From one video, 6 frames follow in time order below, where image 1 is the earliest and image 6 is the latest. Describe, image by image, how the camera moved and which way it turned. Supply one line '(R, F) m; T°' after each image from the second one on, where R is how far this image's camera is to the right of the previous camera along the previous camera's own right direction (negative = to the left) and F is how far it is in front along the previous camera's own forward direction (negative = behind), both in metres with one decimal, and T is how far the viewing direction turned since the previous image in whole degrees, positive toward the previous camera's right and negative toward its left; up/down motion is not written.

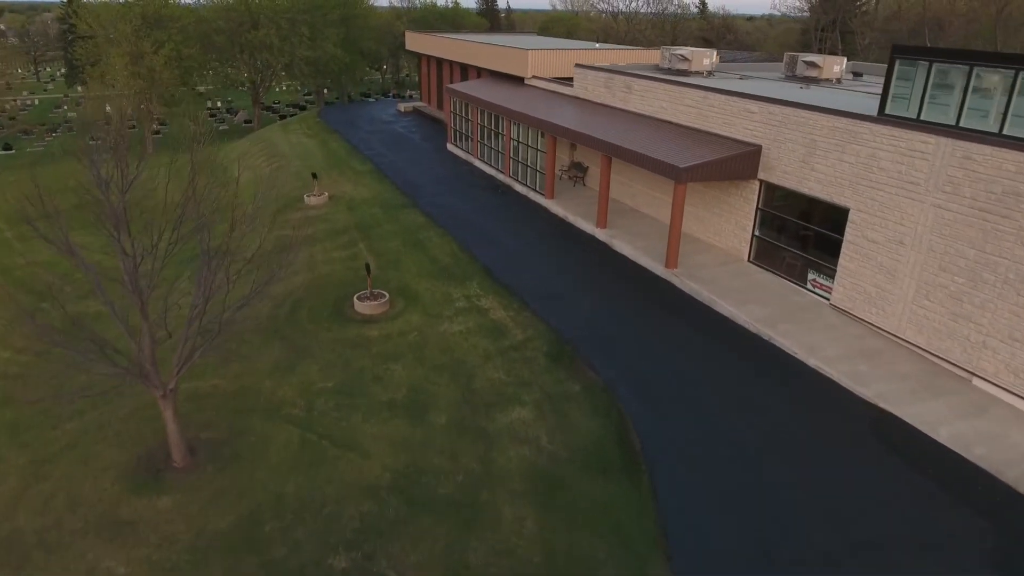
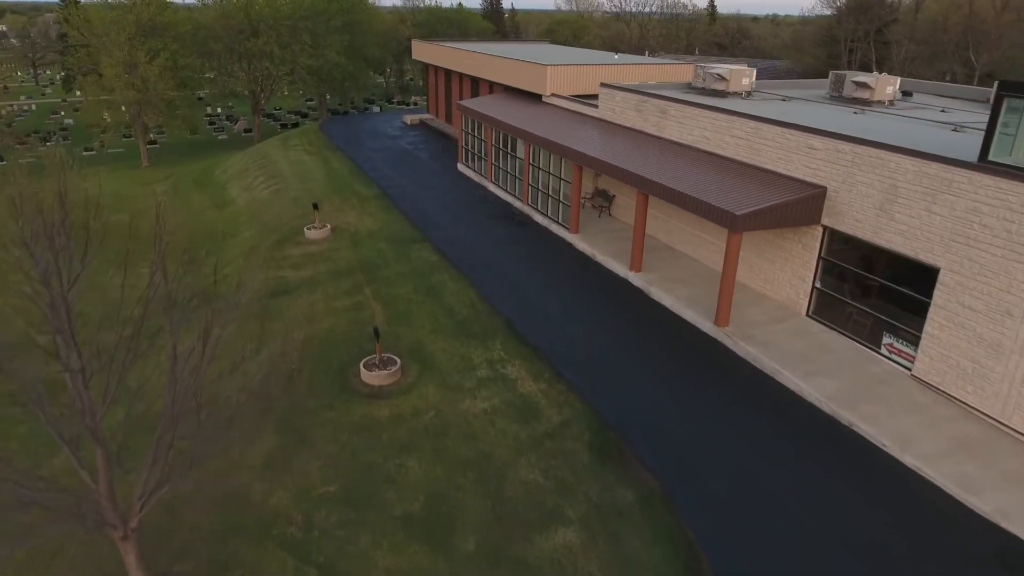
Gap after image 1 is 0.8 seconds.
(-0.5, +2.0) m; 0°
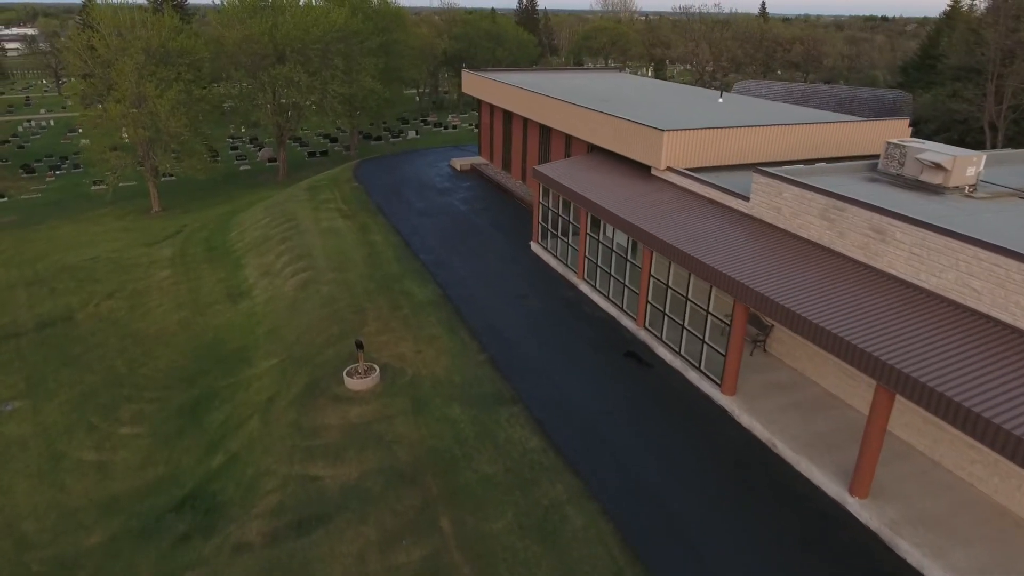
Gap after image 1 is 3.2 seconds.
(-2.0, +6.0) m; -2°
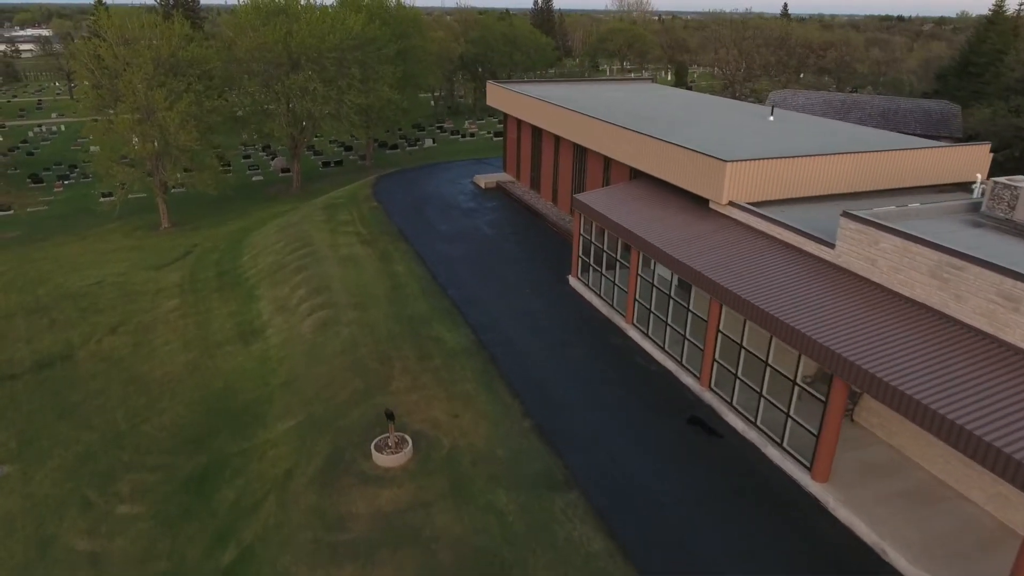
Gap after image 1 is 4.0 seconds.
(-0.7, +1.9) m; -1°
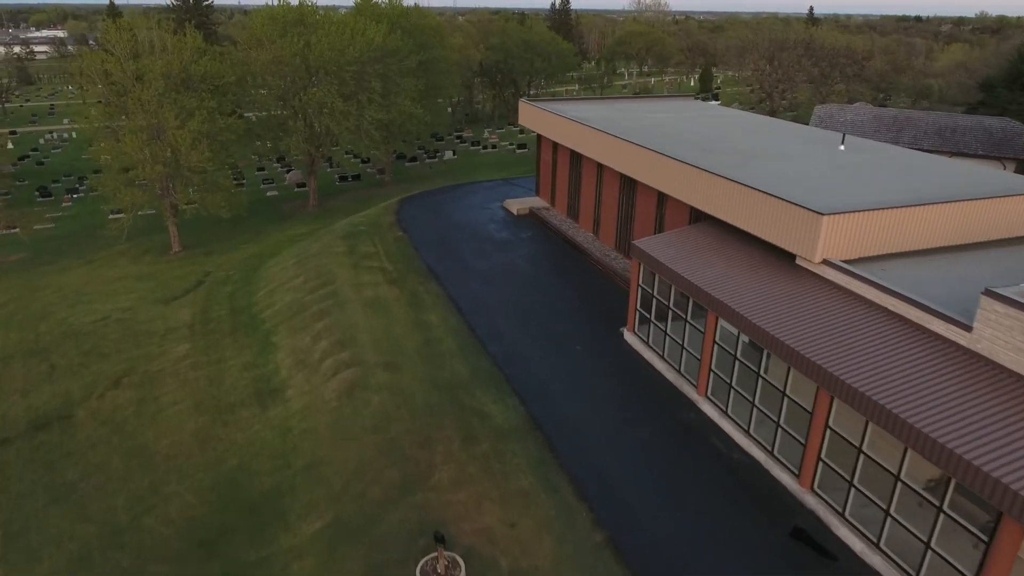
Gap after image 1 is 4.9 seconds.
(-0.9, +2.3) m; -1°
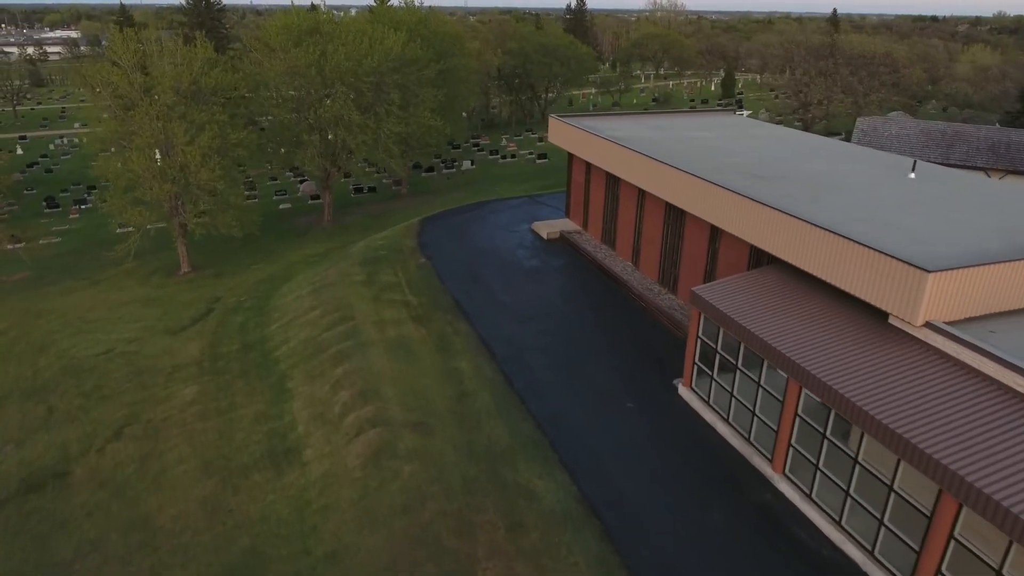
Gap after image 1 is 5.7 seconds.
(-0.7, +1.9) m; -1°
